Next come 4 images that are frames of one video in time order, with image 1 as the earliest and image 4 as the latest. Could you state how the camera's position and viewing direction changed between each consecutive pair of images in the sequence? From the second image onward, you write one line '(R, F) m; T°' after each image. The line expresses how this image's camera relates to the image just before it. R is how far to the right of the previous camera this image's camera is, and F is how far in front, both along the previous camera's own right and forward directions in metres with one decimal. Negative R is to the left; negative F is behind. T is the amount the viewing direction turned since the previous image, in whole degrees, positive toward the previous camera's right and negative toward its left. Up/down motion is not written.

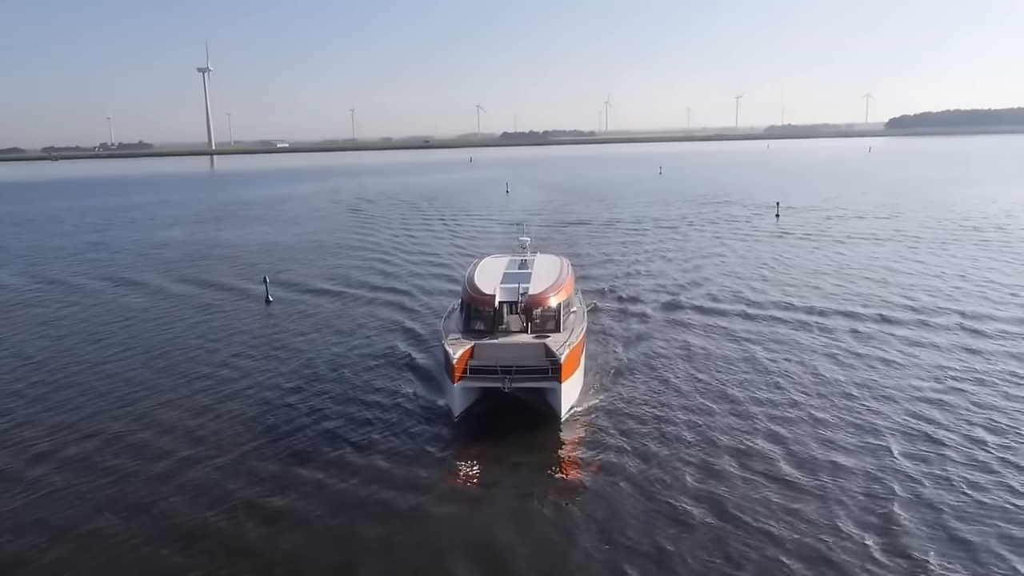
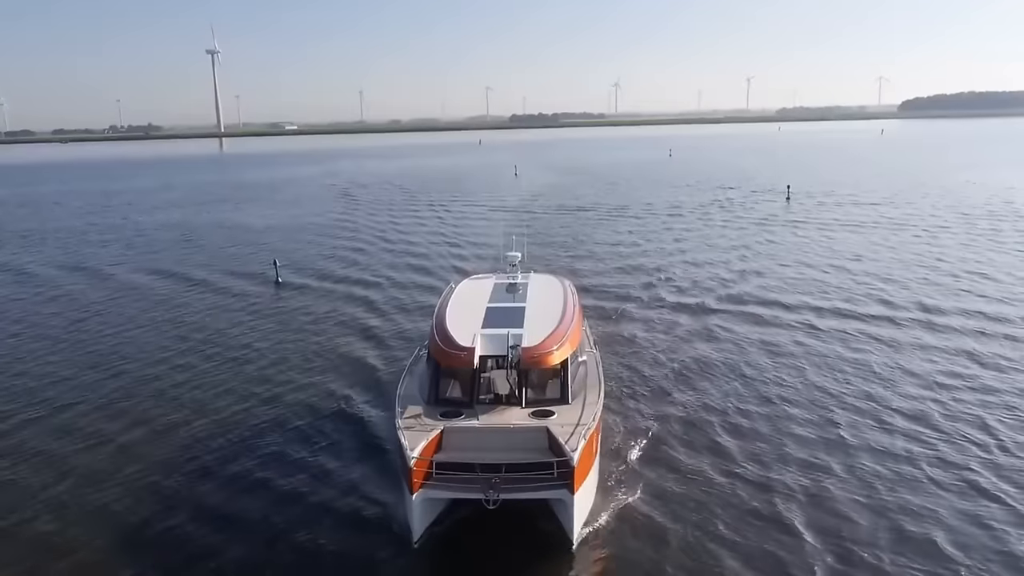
(+1.8, +0.5) m; -1°
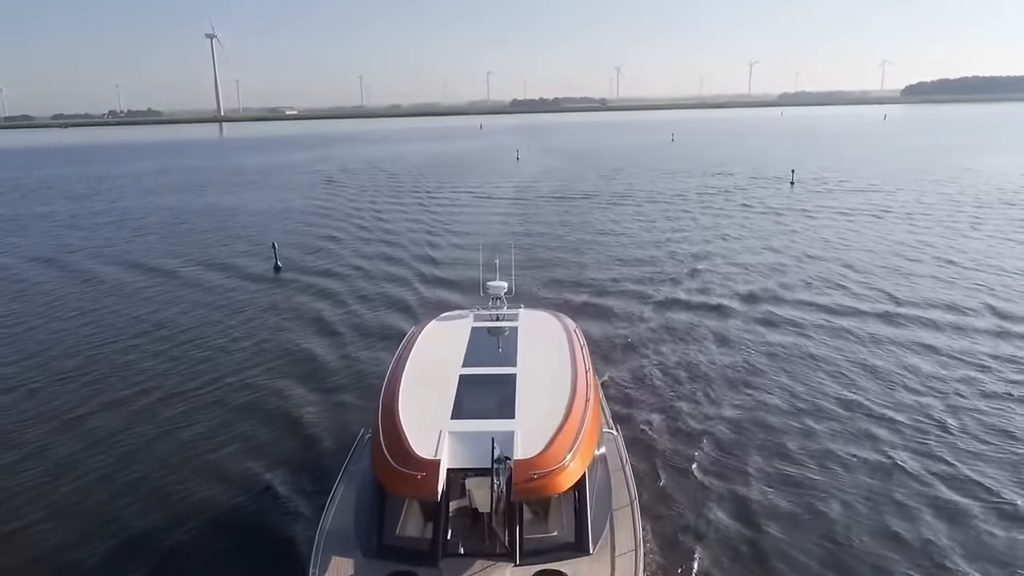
(+0.6, +3.6) m; 0°
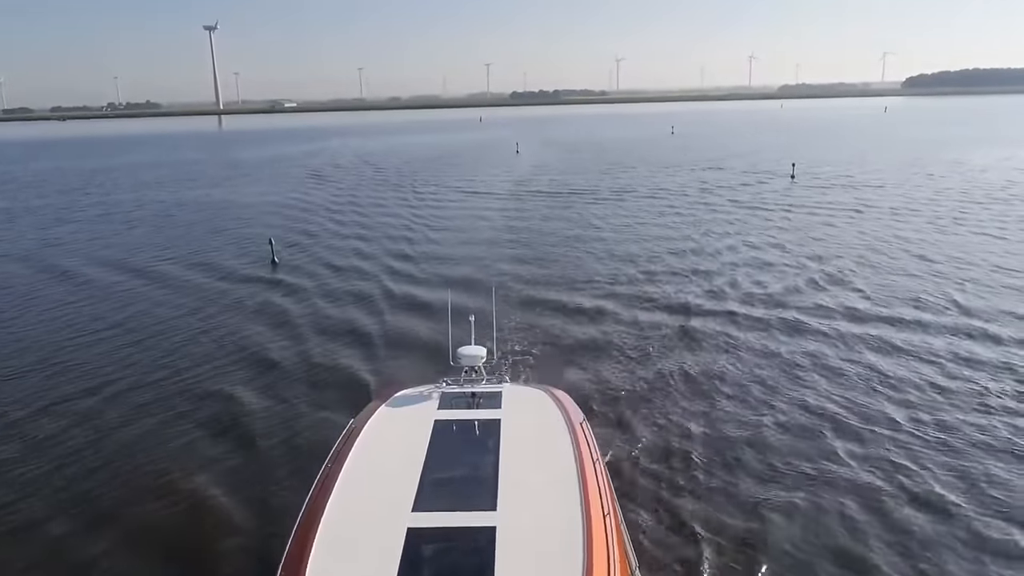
(+0.7, +1.6) m; 0°
